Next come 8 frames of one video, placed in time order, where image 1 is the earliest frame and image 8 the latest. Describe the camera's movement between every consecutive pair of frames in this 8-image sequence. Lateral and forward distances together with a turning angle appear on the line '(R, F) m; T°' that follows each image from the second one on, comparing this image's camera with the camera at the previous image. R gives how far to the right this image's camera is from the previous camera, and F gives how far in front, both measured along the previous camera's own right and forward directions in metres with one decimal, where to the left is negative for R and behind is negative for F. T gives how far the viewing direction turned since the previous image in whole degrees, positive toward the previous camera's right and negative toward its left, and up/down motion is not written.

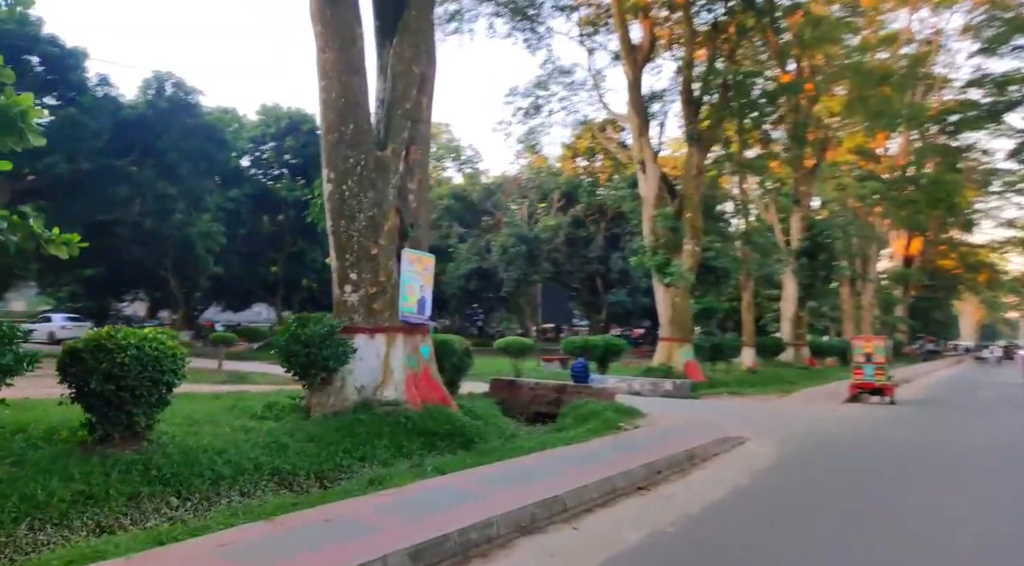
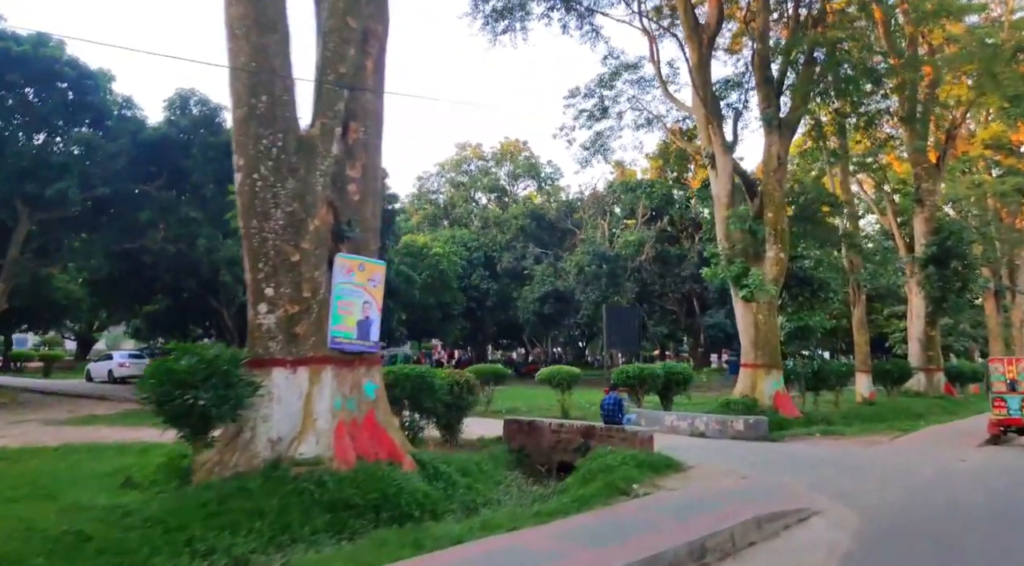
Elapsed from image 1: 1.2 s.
(+1.3, +2.5) m; -9°
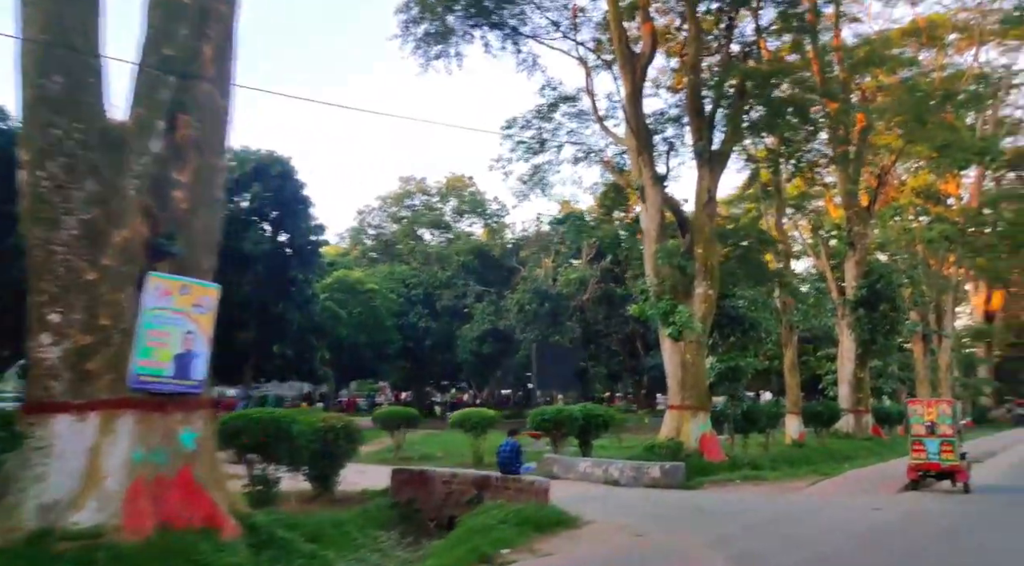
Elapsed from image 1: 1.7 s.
(+0.8, +1.1) m; +3°
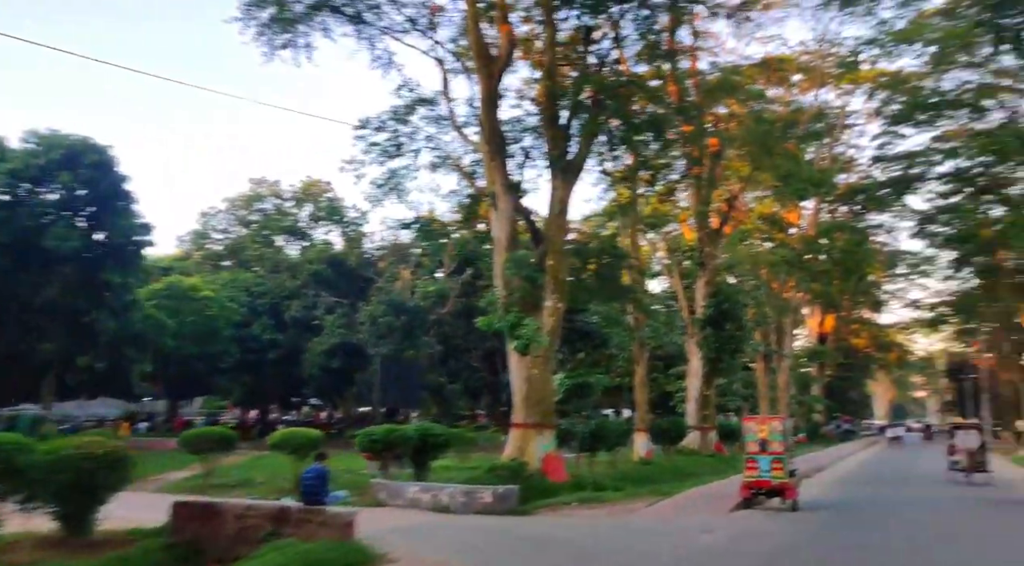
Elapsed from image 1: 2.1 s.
(+0.6, +0.9) m; +10°
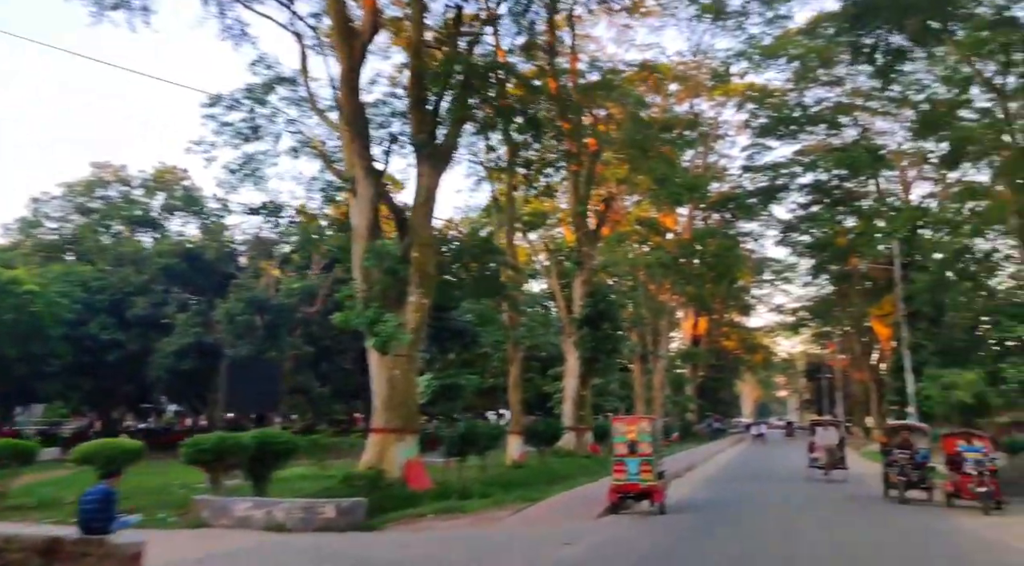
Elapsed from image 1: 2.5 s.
(+0.5, +0.9) m; +9°
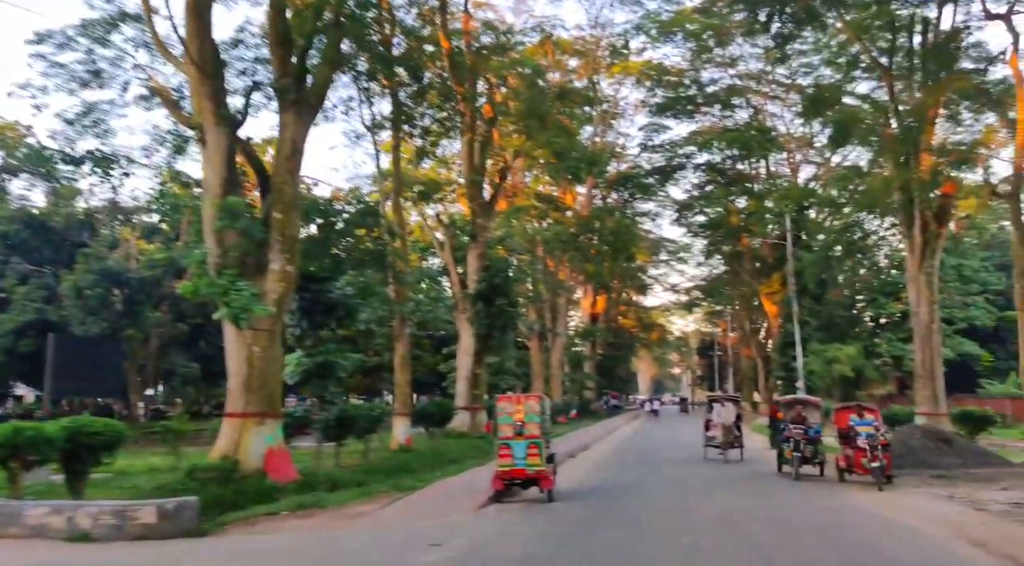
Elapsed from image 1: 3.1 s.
(+0.4, +1.3) m; +8°
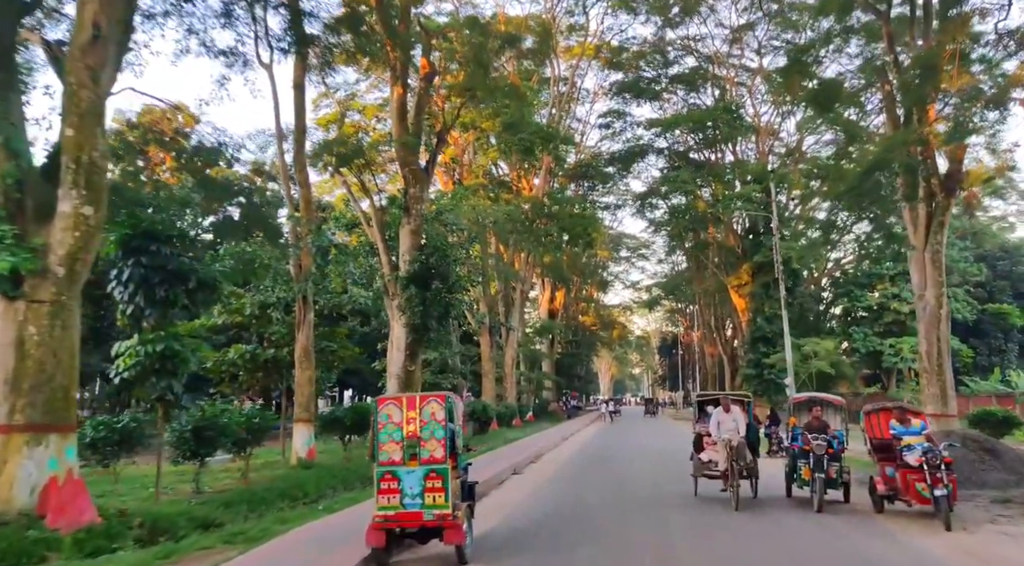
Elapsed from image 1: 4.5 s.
(+0.6, +3.8) m; +3°
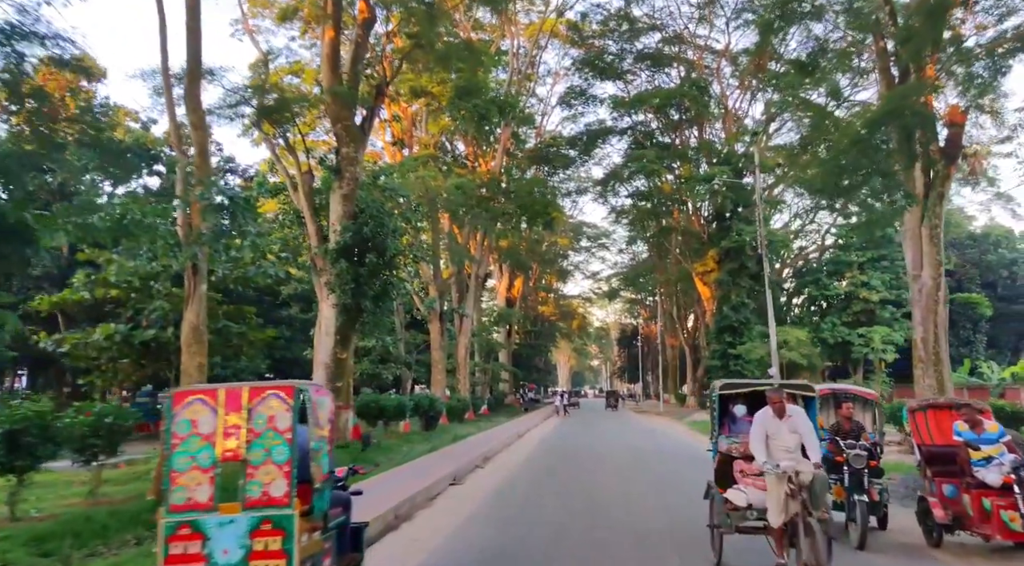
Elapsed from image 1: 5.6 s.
(+0.3, +2.8) m; +3°
